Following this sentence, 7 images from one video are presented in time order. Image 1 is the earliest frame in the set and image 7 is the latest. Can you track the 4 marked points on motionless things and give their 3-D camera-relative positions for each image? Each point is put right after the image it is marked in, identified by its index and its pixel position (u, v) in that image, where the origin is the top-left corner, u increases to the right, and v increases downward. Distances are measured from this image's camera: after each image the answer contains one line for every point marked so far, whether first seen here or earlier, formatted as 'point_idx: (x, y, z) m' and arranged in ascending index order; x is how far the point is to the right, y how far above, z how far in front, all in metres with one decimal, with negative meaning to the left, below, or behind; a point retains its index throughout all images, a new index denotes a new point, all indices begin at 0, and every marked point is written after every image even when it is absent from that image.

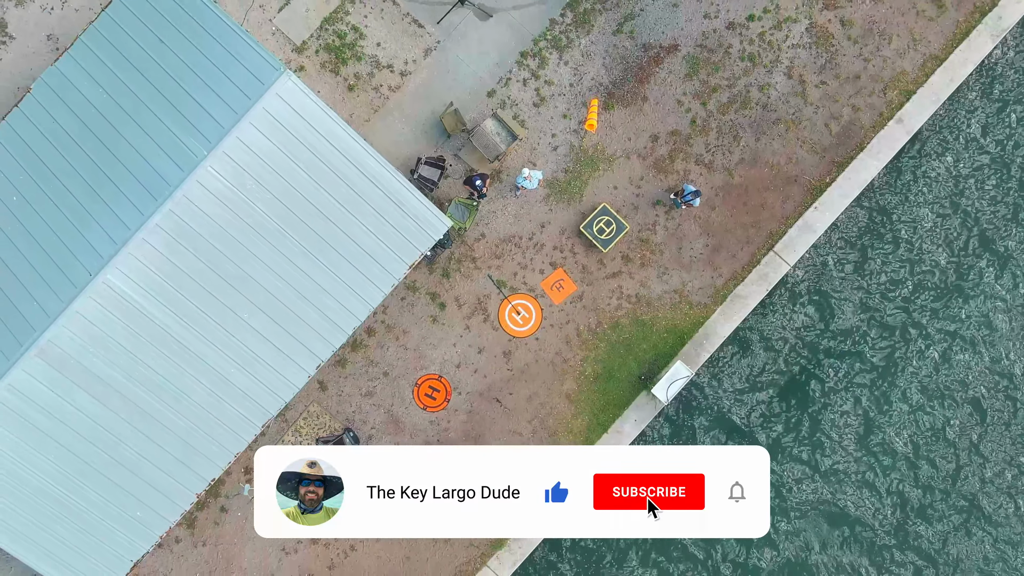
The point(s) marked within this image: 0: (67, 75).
0: (-9.8, +4.7, +12.4) m
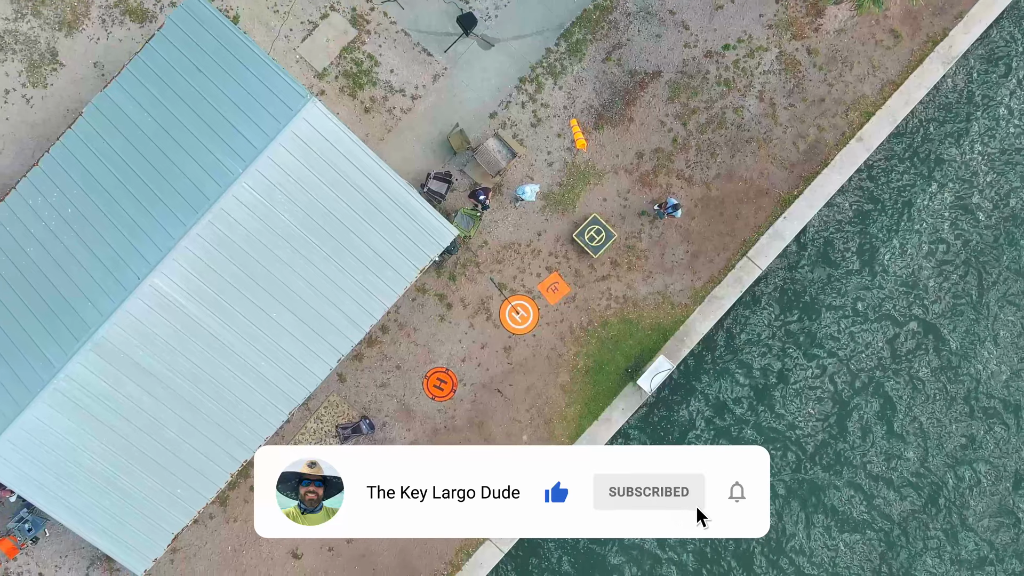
0: (-9.8, +4.6, +13.9) m
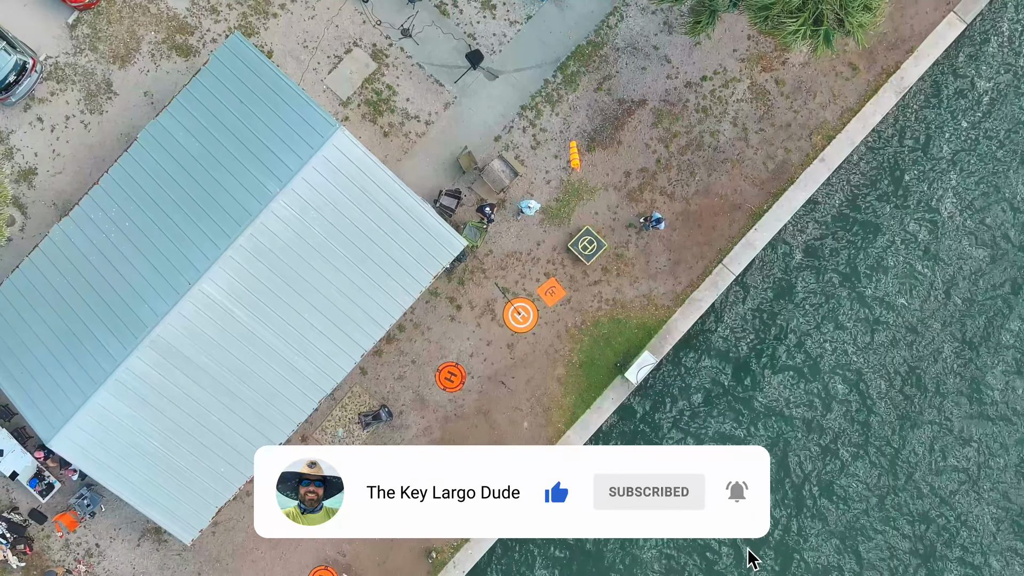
0: (-9.7, +4.5, +15.8) m
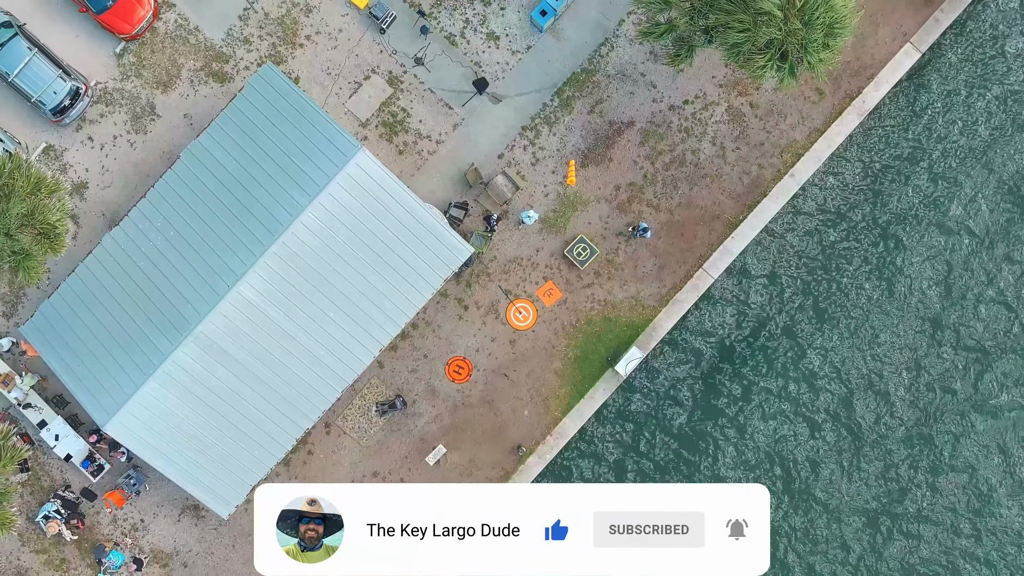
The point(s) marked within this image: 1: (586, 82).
0: (-9.6, +4.5, +17.8) m
1: (+2.5, +7.0, +19.1) m
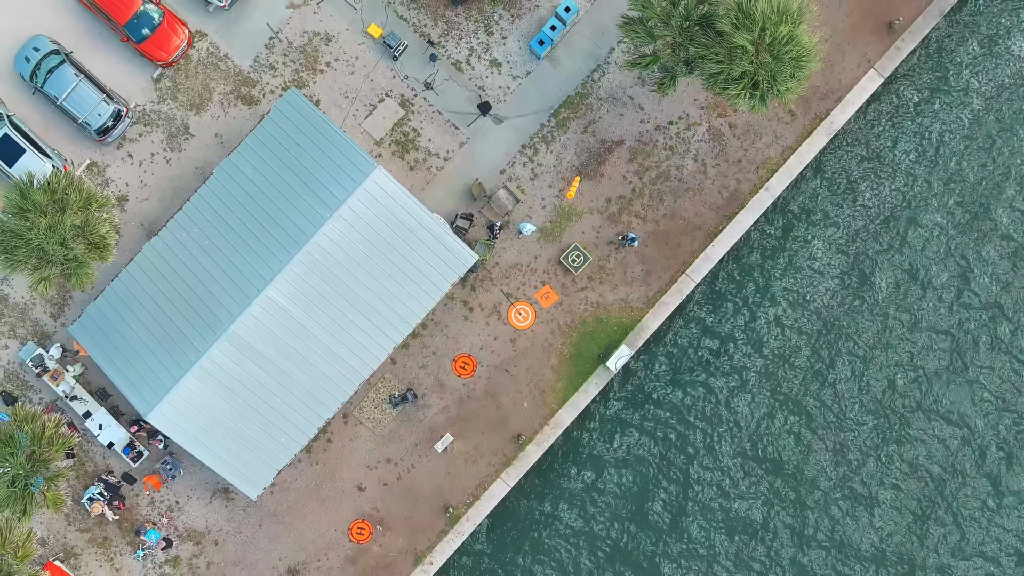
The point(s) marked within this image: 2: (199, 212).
0: (-9.6, +4.3, +19.8) m
1: (+2.5, +6.9, +21.1) m
2: (-11.0, +2.7, +19.8) m
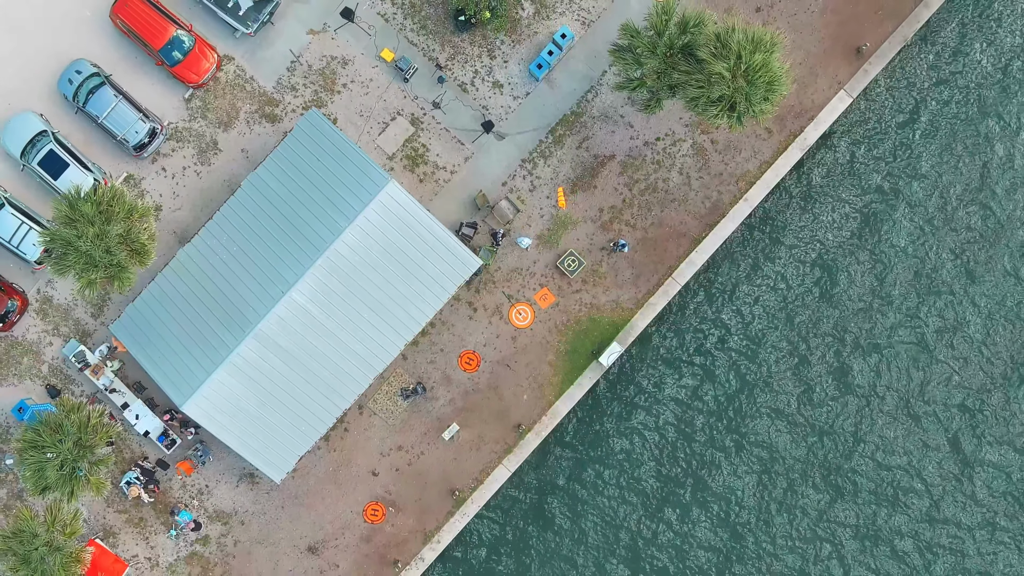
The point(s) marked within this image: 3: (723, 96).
0: (-9.6, +4.2, +21.7) m
1: (+2.6, +6.8, +23.0) m
2: (-11.0, +2.6, +21.7) m
3: (+7.4, +6.7, +19.9) m
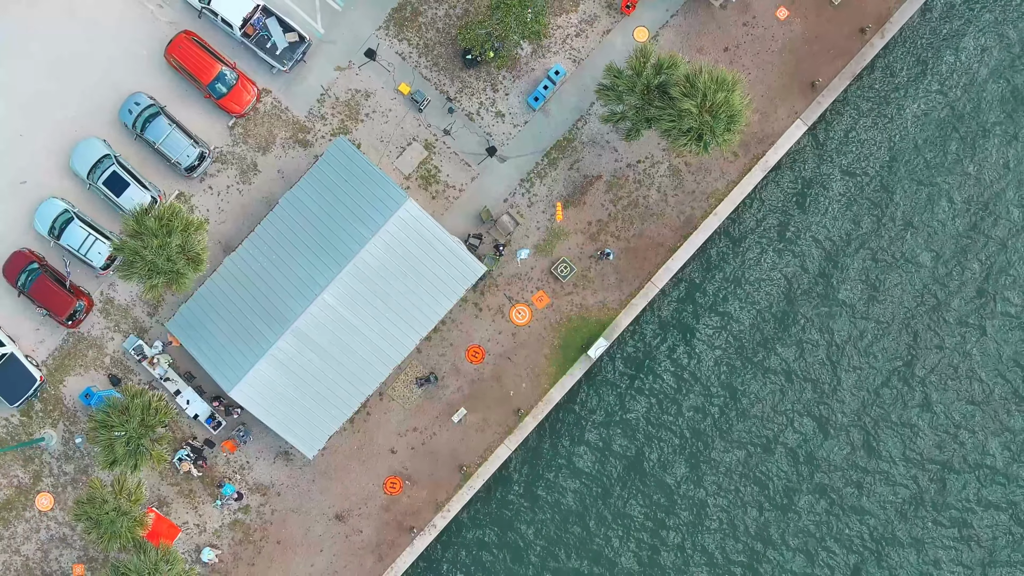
0: (-9.6, +4.1, +25.3) m
1: (+2.6, +6.6, +26.6) m
2: (-11.0, +2.5, +25.3) m
3: (+7.5, +6.6, +23.4) m
